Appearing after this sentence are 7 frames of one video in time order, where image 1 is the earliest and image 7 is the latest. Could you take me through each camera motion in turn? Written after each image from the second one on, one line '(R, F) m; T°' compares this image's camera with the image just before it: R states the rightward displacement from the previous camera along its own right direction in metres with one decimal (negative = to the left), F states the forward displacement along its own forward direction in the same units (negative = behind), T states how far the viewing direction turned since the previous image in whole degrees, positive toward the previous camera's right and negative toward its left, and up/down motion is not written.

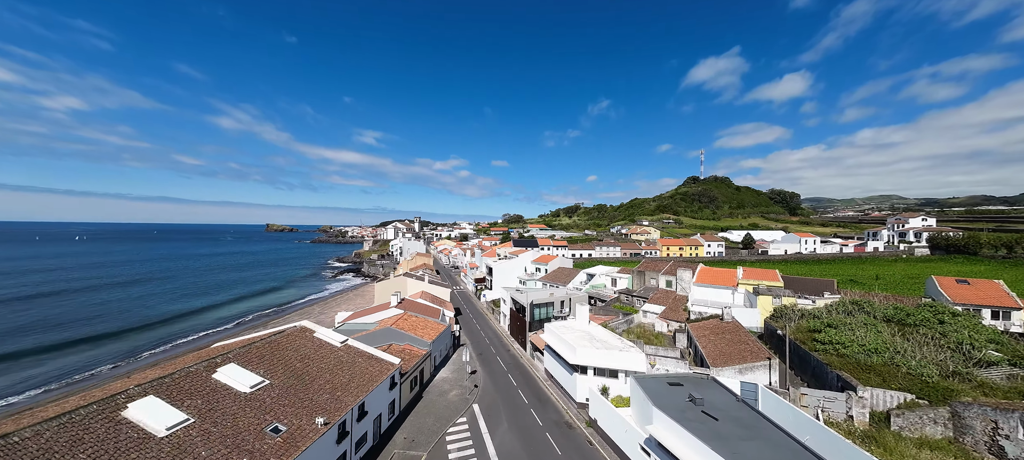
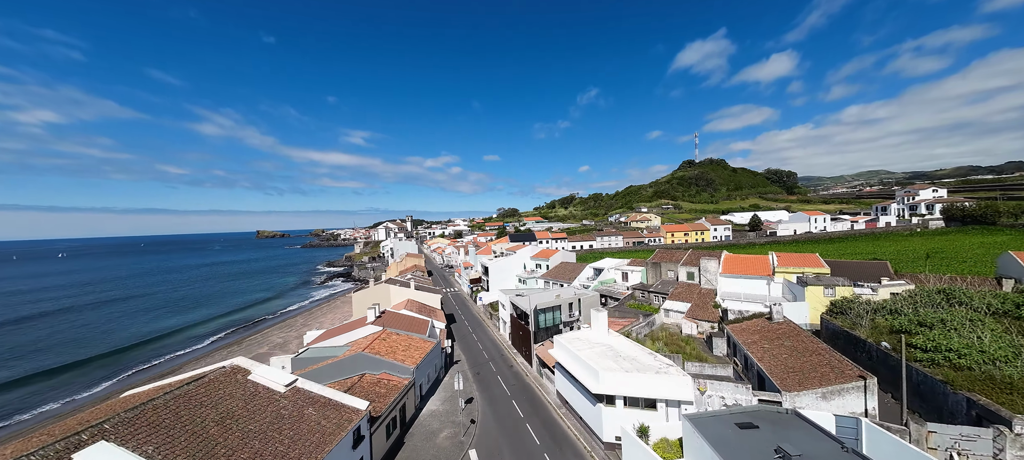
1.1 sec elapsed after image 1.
(-0.1, +4.8) m; +1°
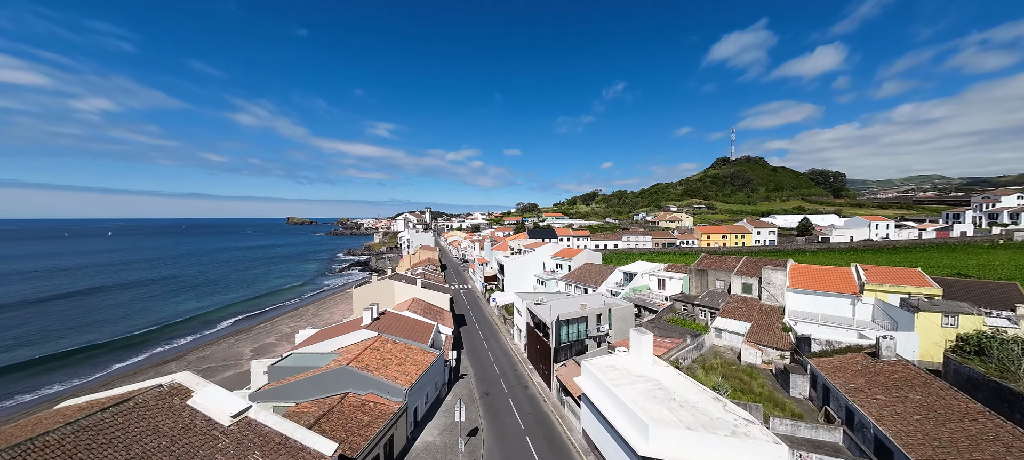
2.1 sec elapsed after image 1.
(-0.2, +4.0) m; -3°
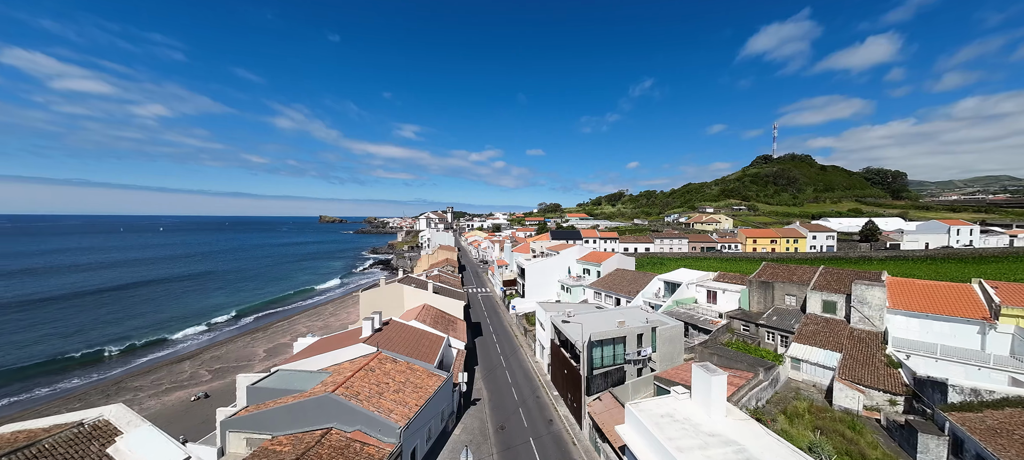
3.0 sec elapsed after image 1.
(-0.1, +3.4) m; -4°
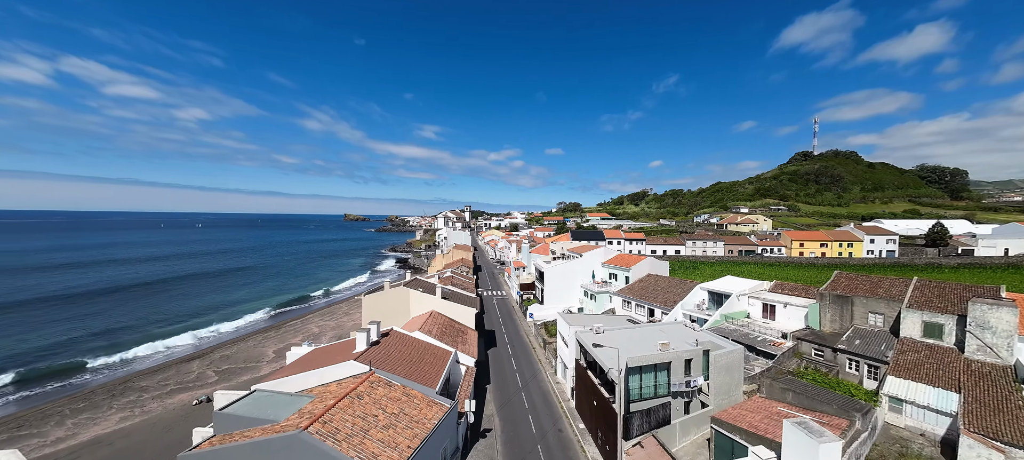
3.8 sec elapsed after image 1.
(-0.1, +3.0) m; -3°
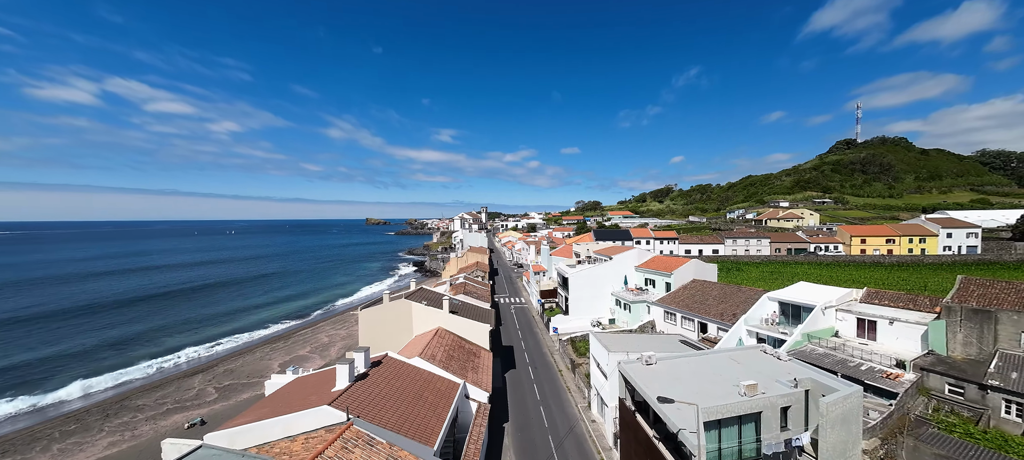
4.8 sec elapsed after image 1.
(-0.2, +3.8) m; -3°
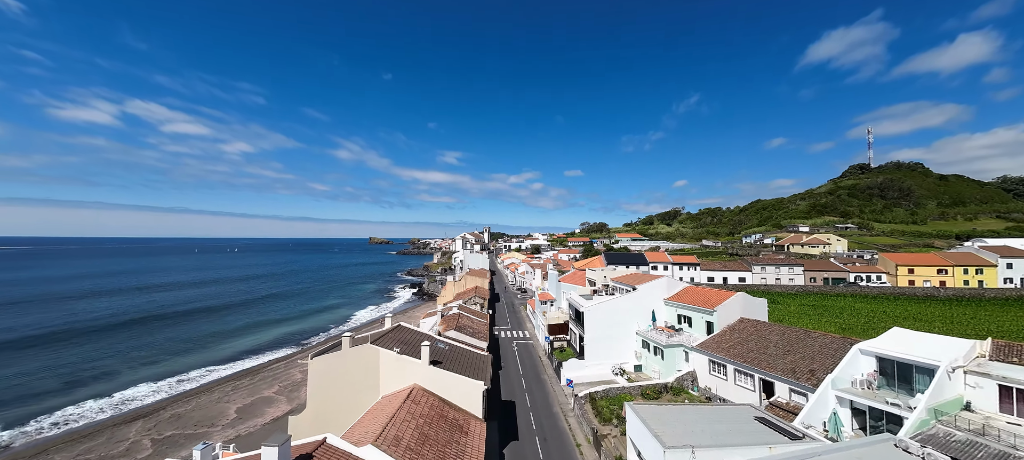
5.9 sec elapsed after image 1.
(0.0, +4.4) m; -1°
